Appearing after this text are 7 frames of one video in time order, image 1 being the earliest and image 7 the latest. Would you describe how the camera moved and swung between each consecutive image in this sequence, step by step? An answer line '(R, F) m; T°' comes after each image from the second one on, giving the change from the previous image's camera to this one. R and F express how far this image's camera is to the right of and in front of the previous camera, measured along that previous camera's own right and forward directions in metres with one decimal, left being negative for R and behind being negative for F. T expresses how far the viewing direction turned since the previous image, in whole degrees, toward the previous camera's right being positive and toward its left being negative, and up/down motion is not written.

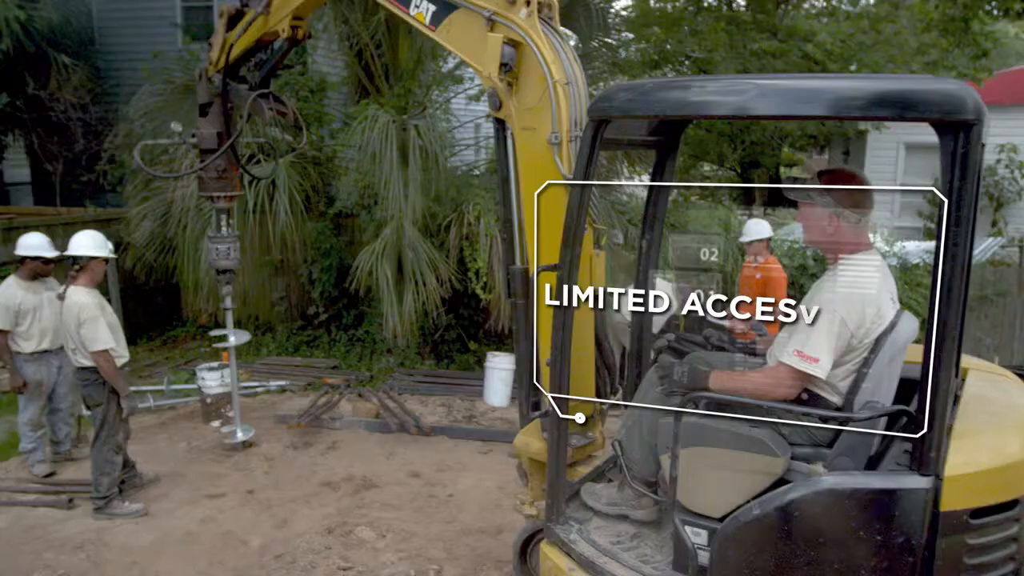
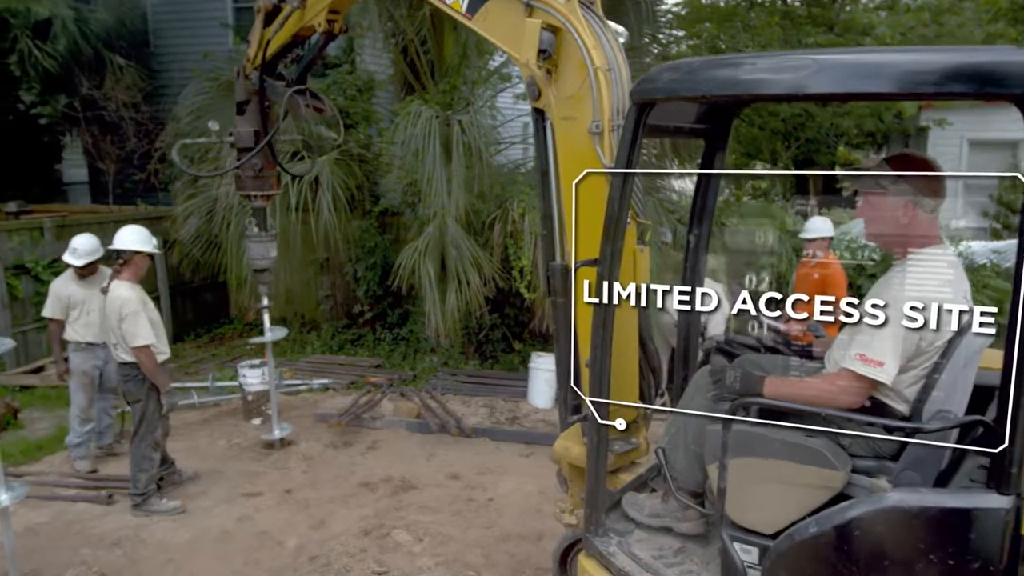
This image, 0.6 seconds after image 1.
(0.0, +0.2) m; -3°
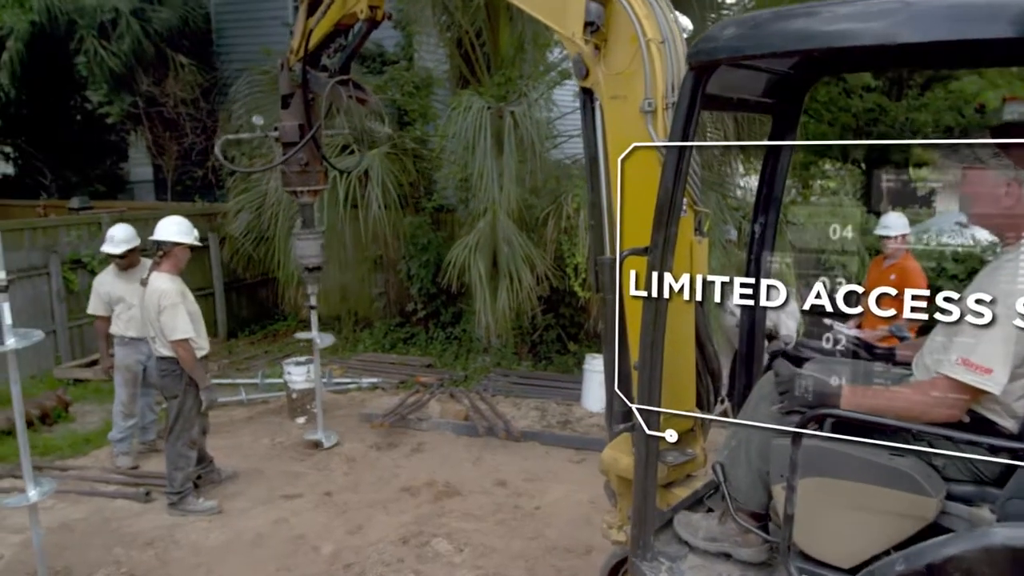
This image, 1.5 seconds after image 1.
(+0.1, +0.3) m; -4°
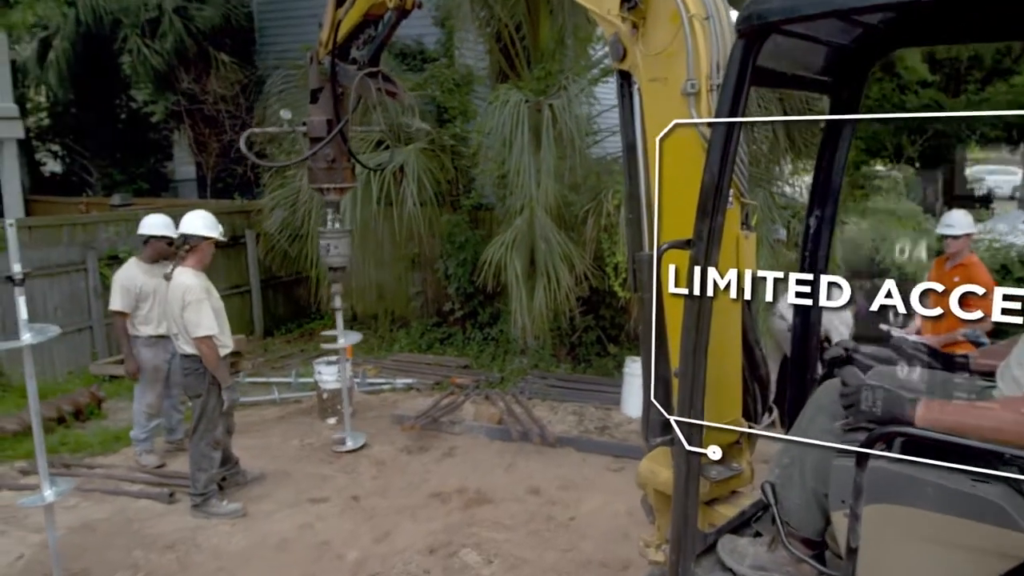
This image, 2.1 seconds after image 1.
(0.0, +0.2) m; -3°
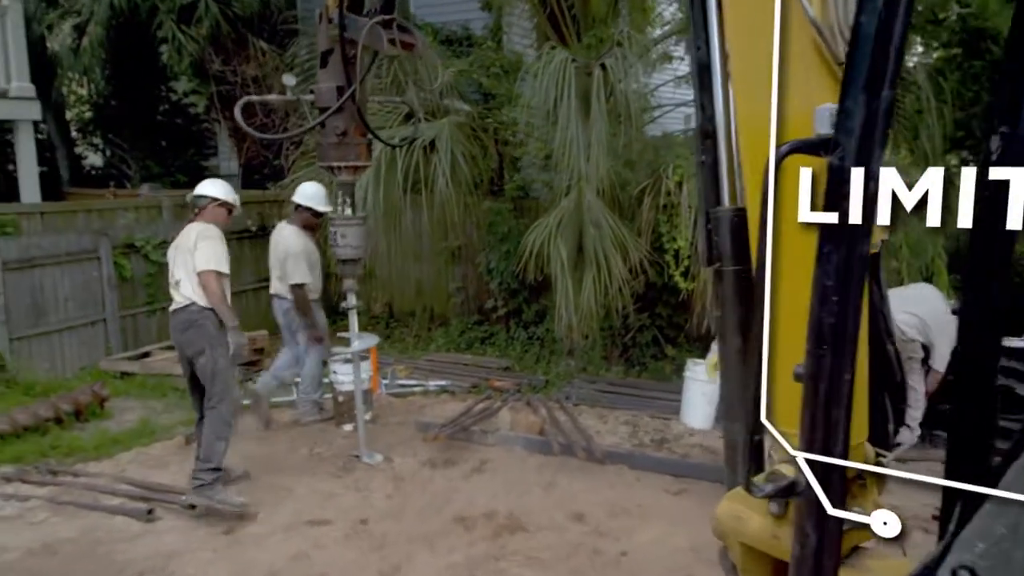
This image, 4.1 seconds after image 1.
(+0.1, +0.9) m; -4°
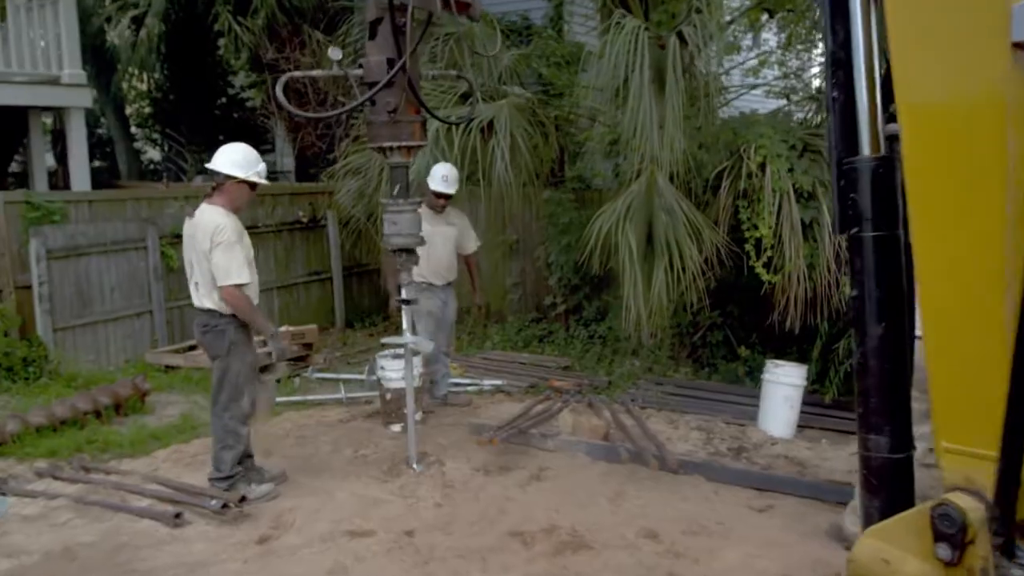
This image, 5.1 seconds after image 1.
(0.0, +0.5) m; -4°
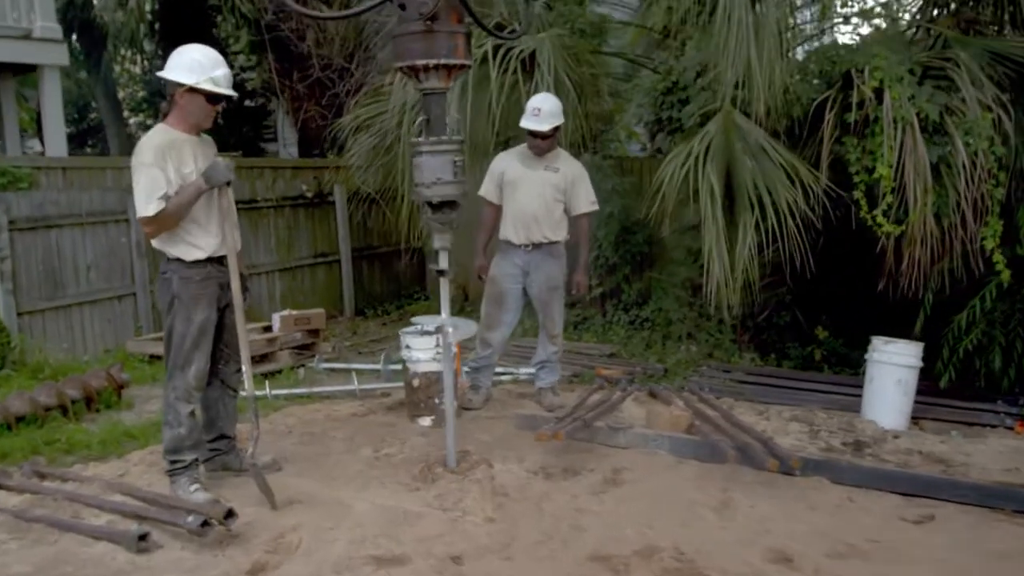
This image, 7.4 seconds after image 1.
(-0.3, +1.1) m; 0°
